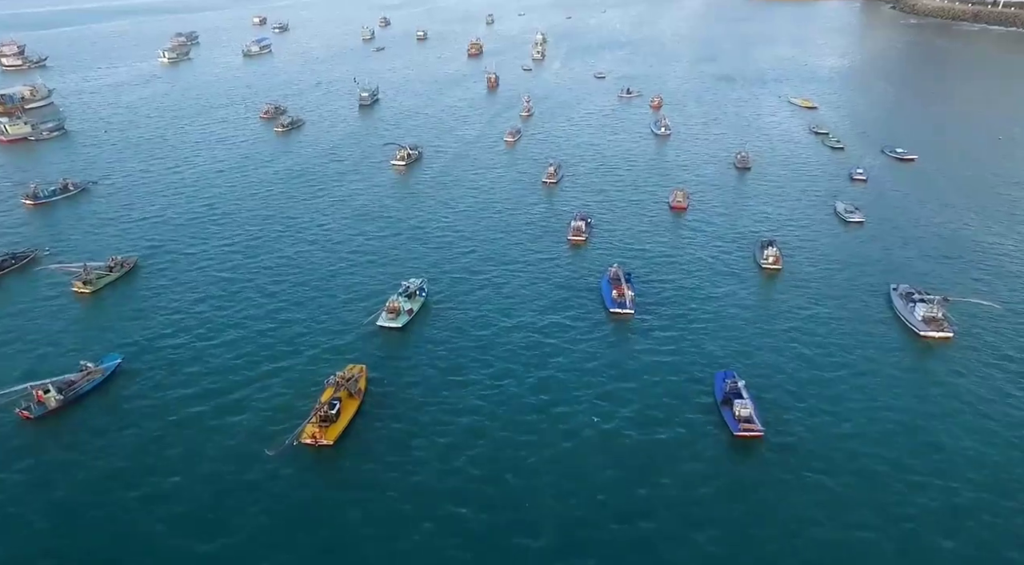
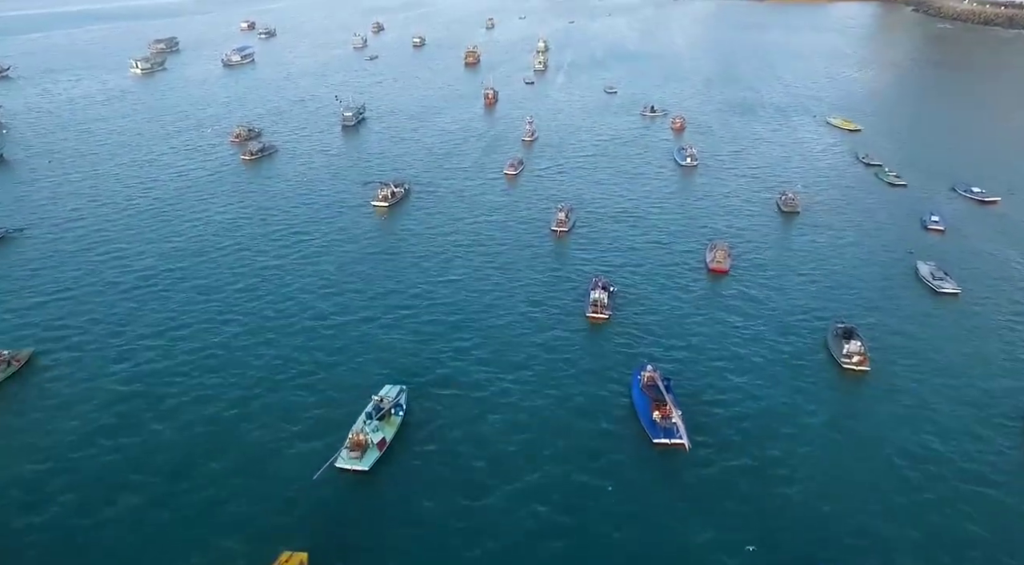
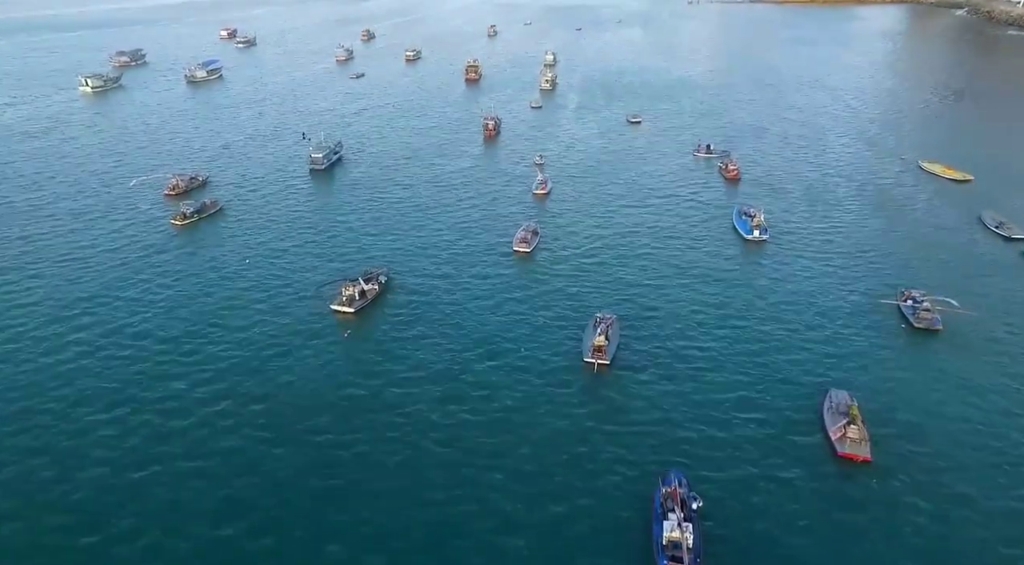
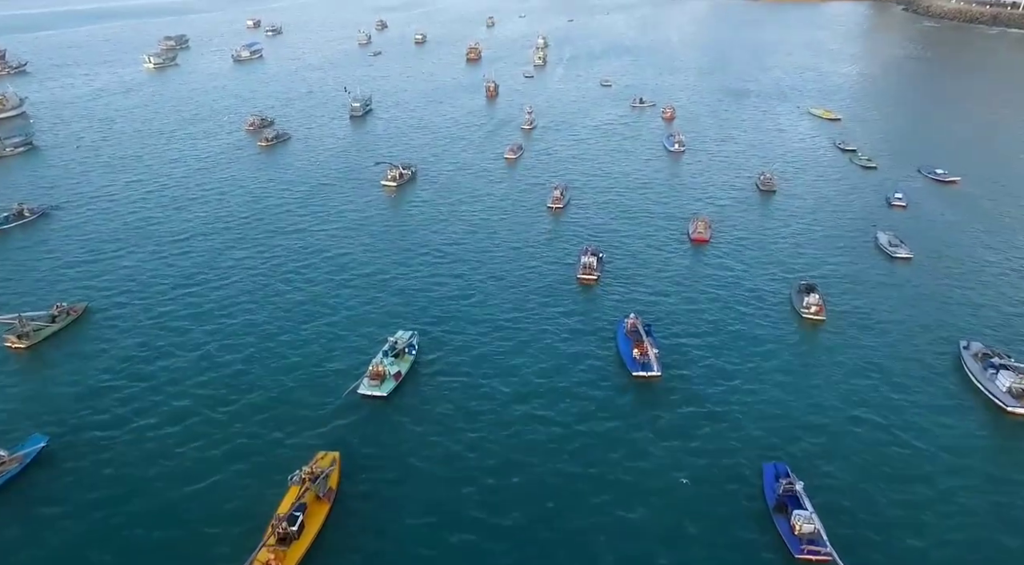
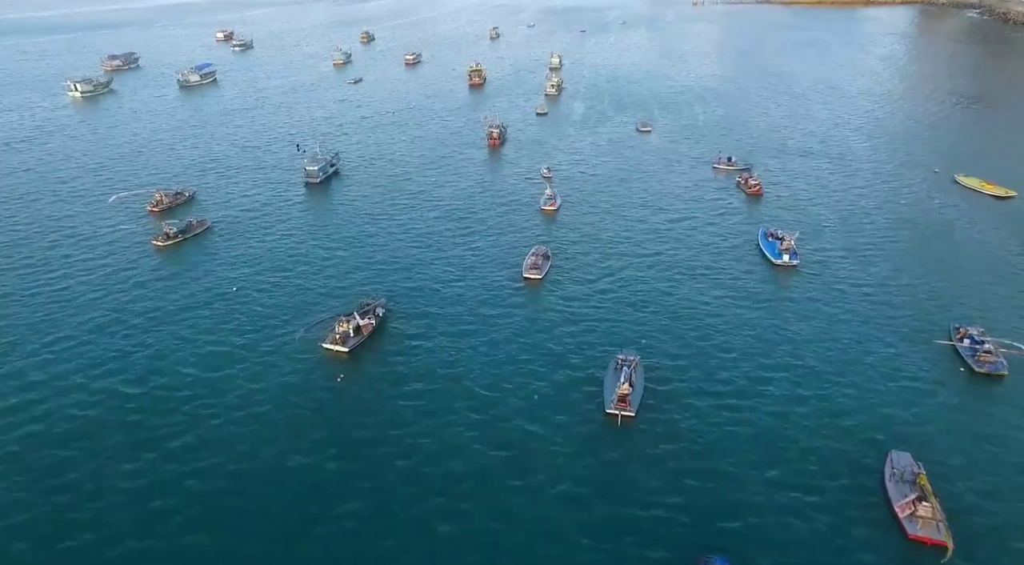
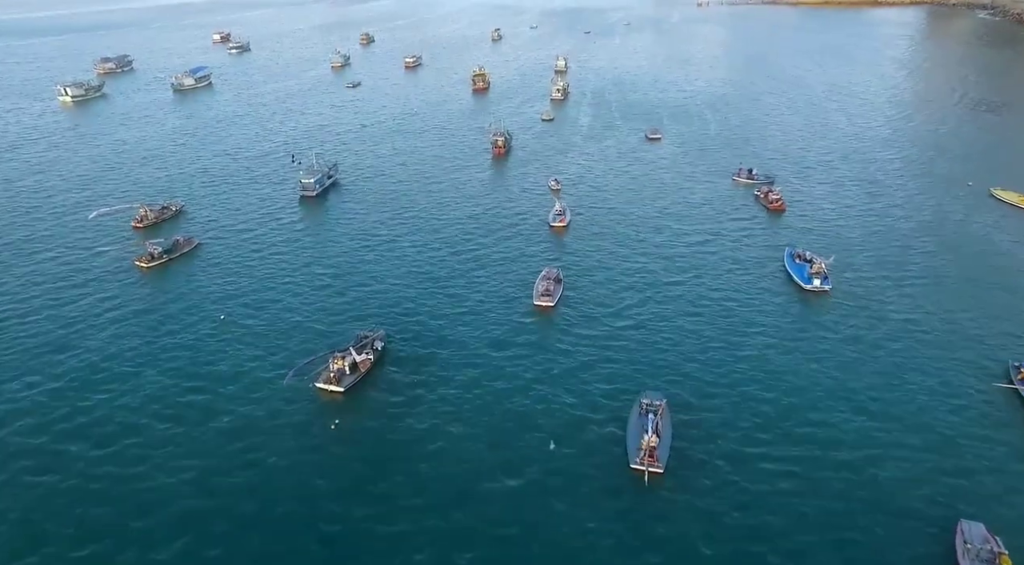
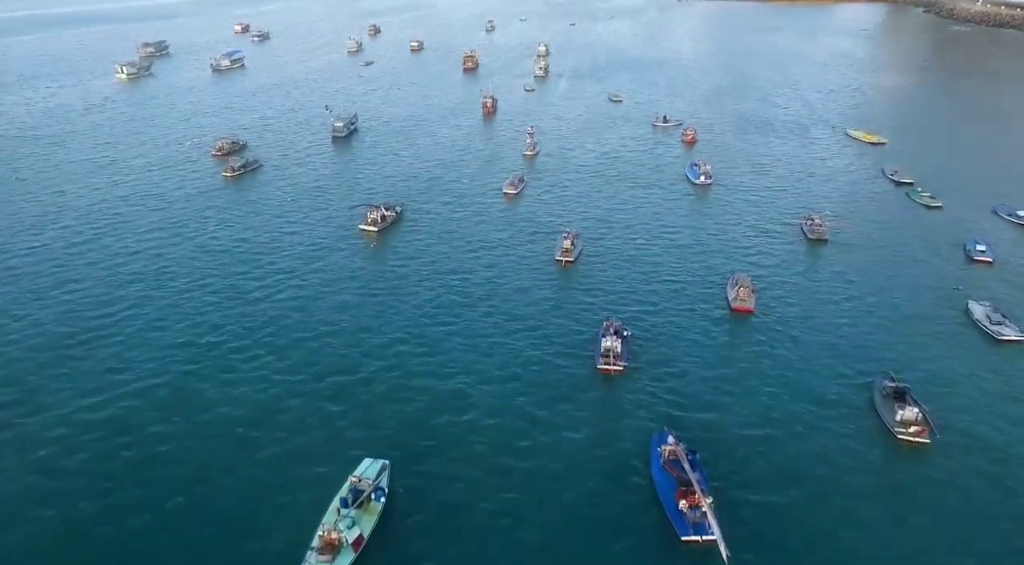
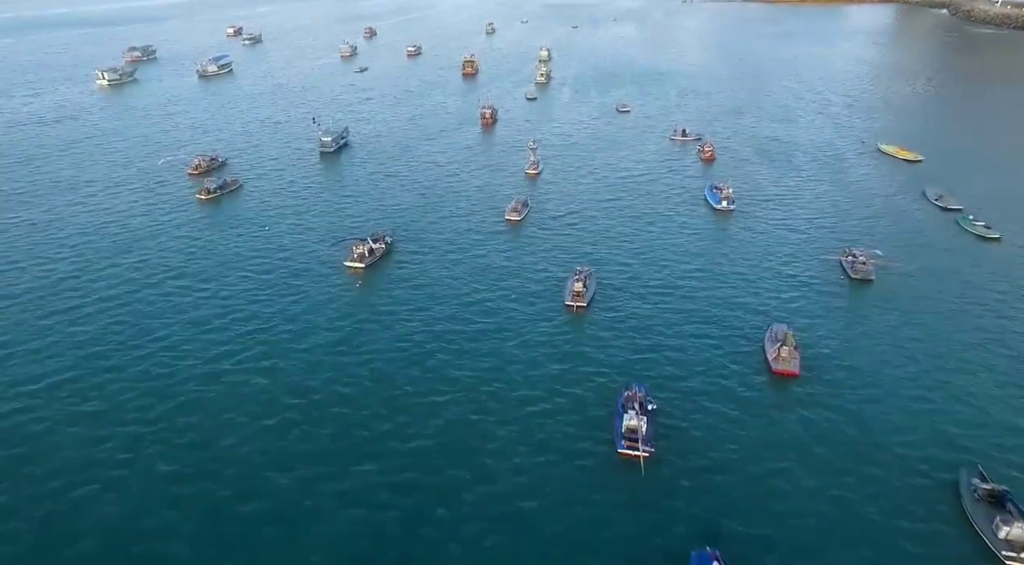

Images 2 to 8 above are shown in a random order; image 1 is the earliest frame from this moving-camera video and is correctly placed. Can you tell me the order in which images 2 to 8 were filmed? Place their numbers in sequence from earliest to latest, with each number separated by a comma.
4, 2, 7, 8, 3, 5, 6
